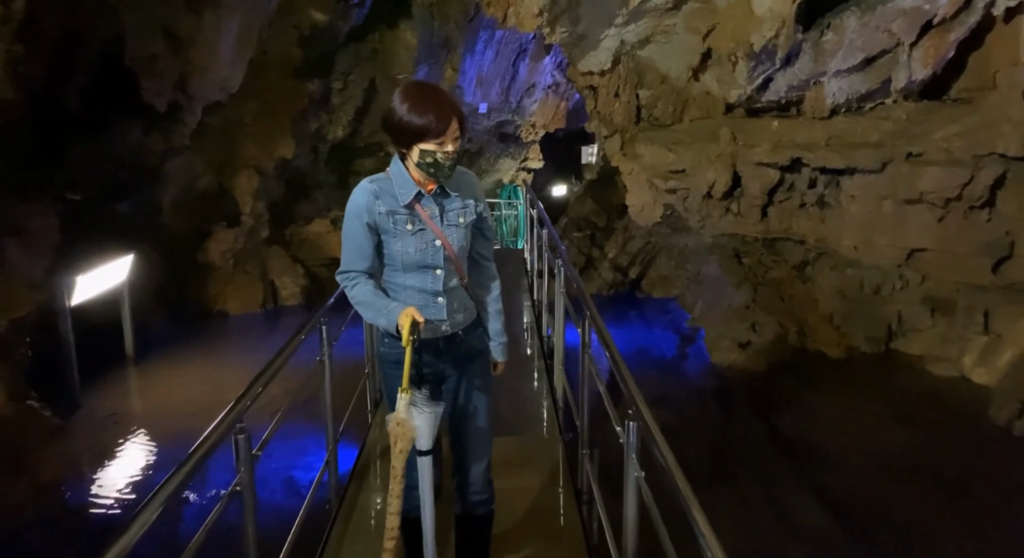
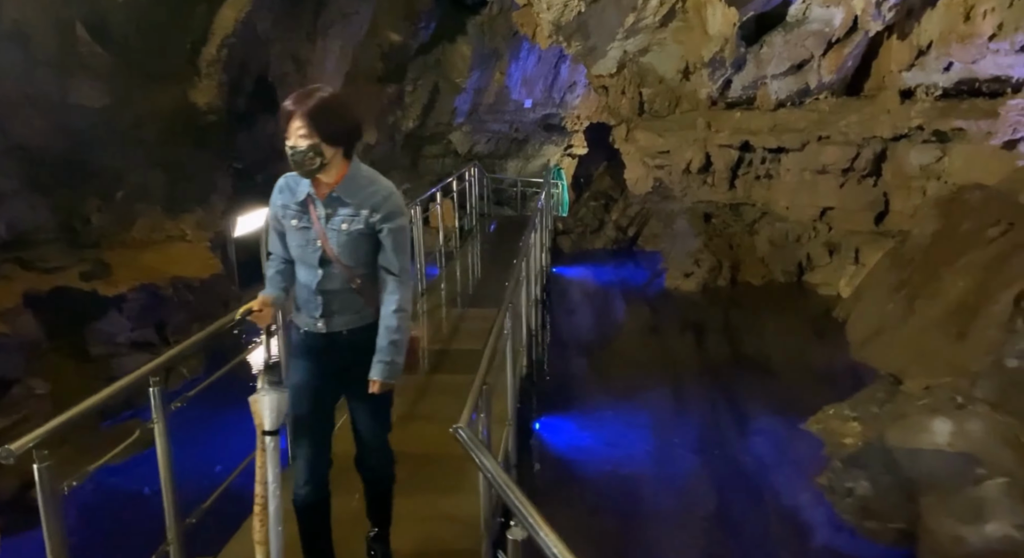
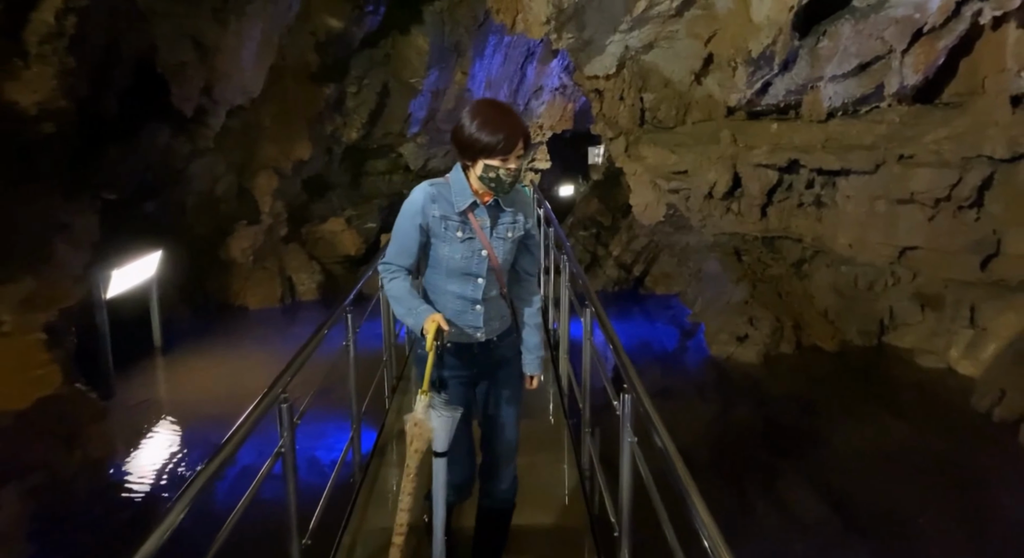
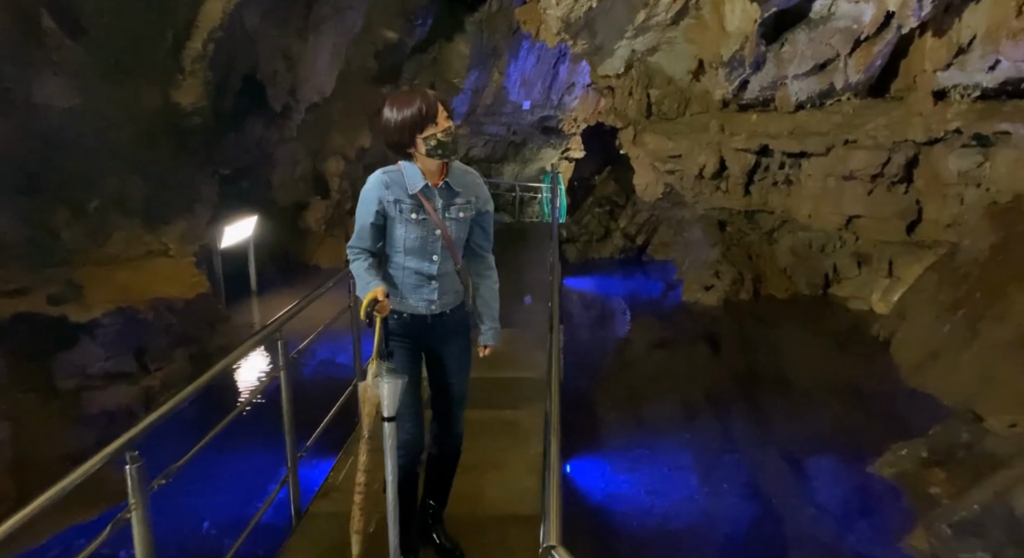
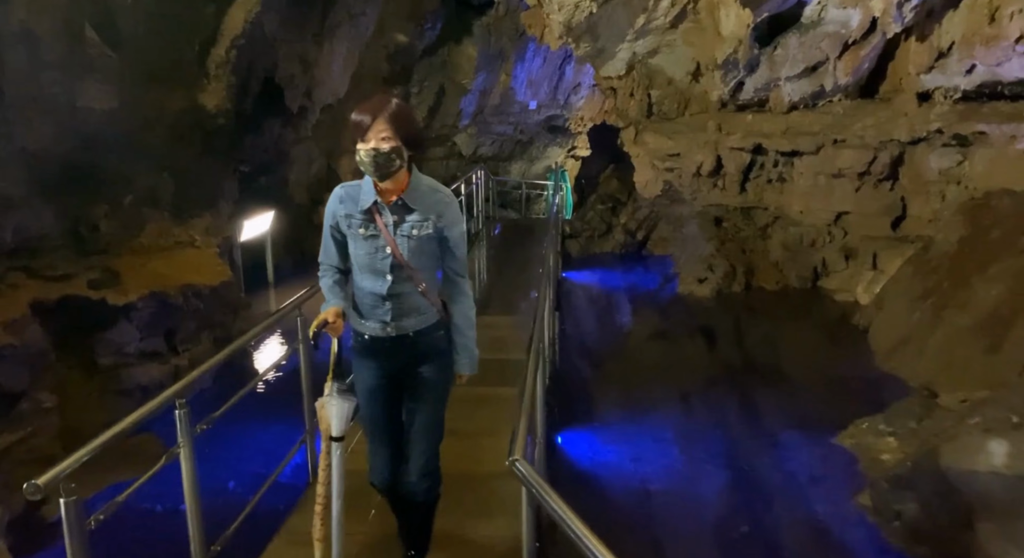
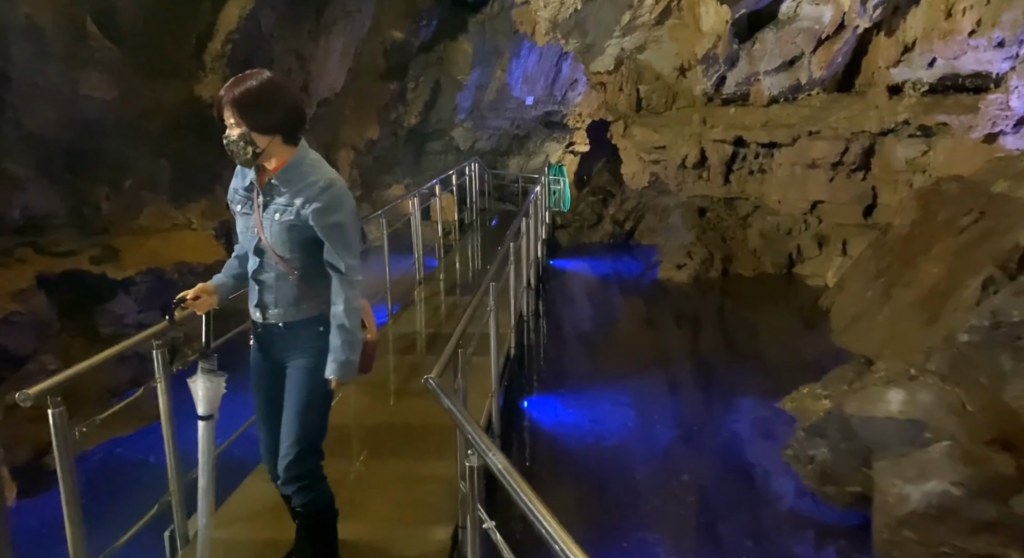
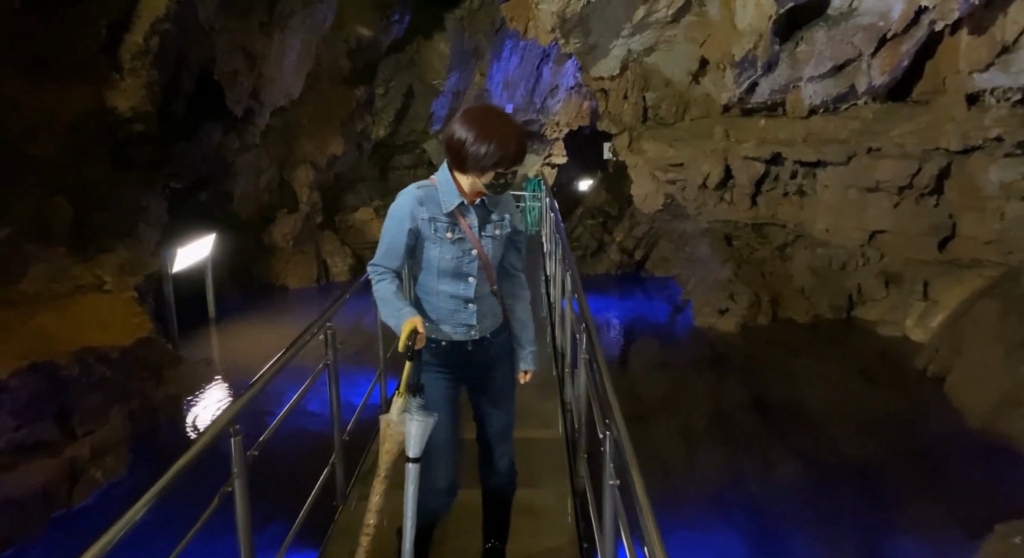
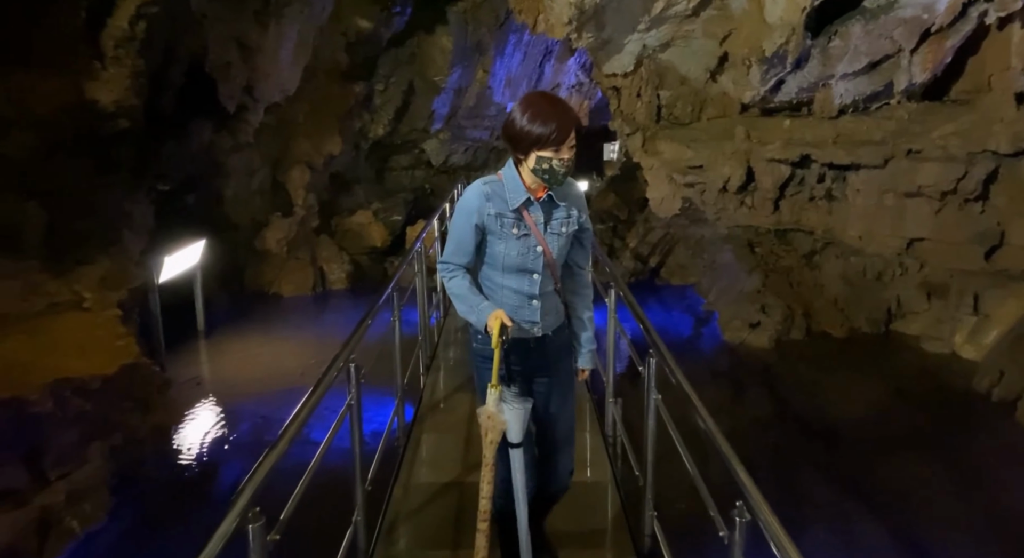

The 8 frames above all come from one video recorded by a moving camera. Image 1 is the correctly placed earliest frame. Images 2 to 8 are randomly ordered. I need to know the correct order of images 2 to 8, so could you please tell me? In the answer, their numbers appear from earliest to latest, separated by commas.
3, 8, 7, 4, 5, 2, 6
